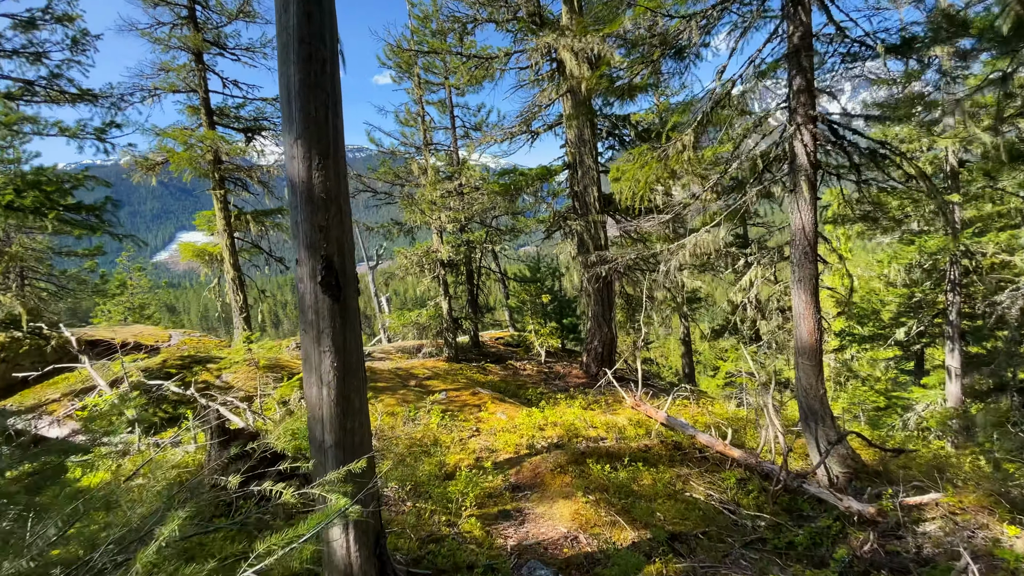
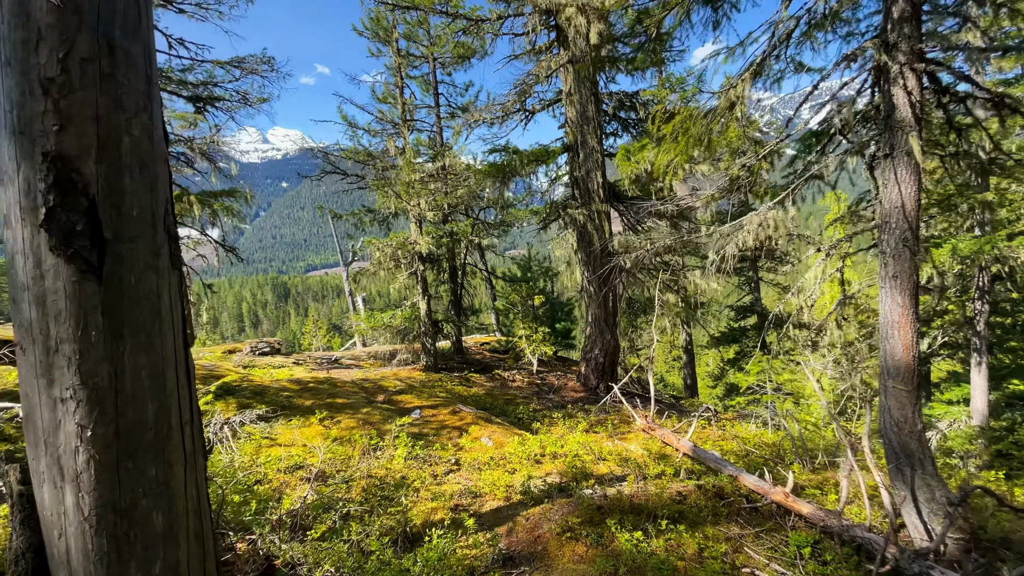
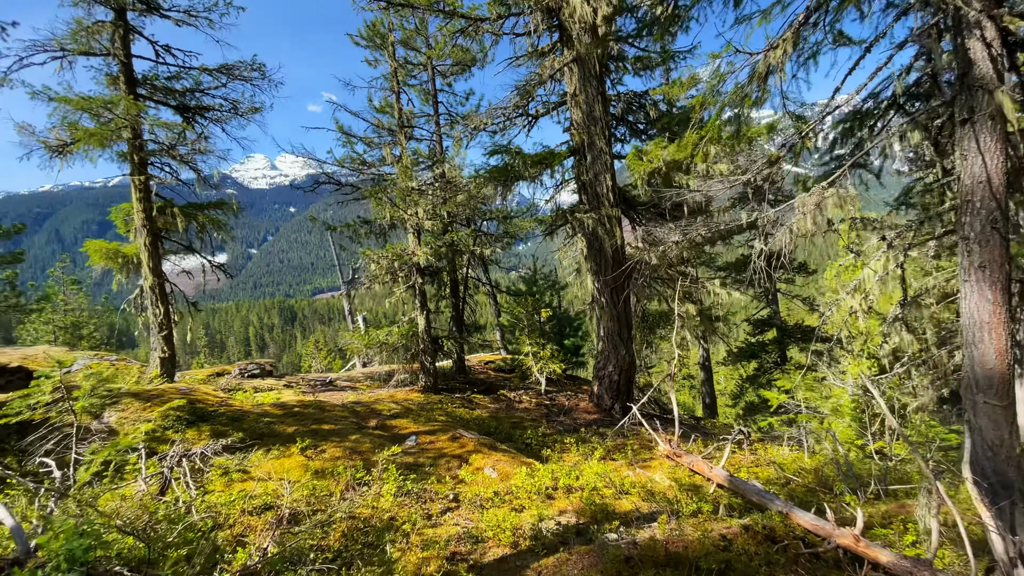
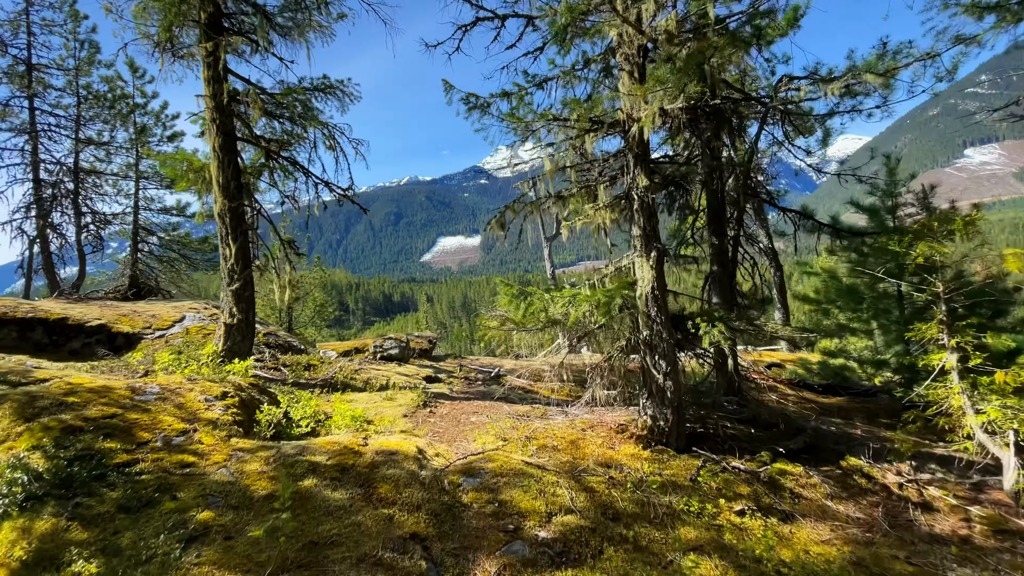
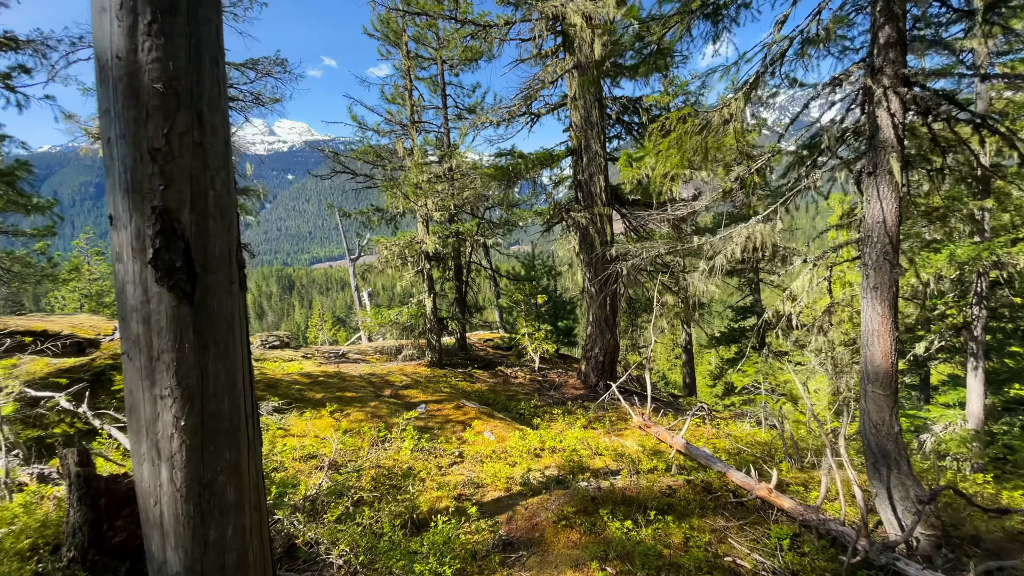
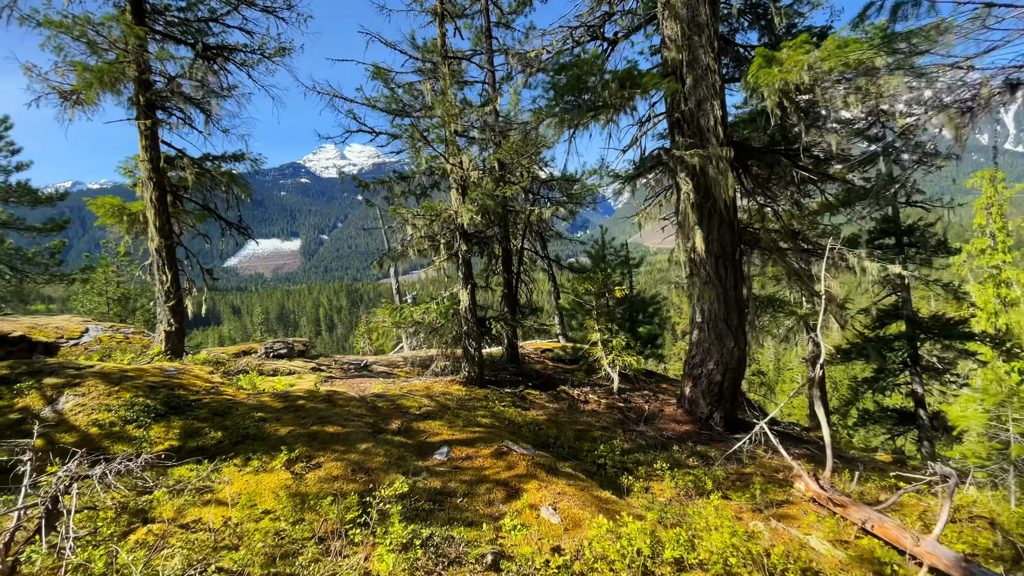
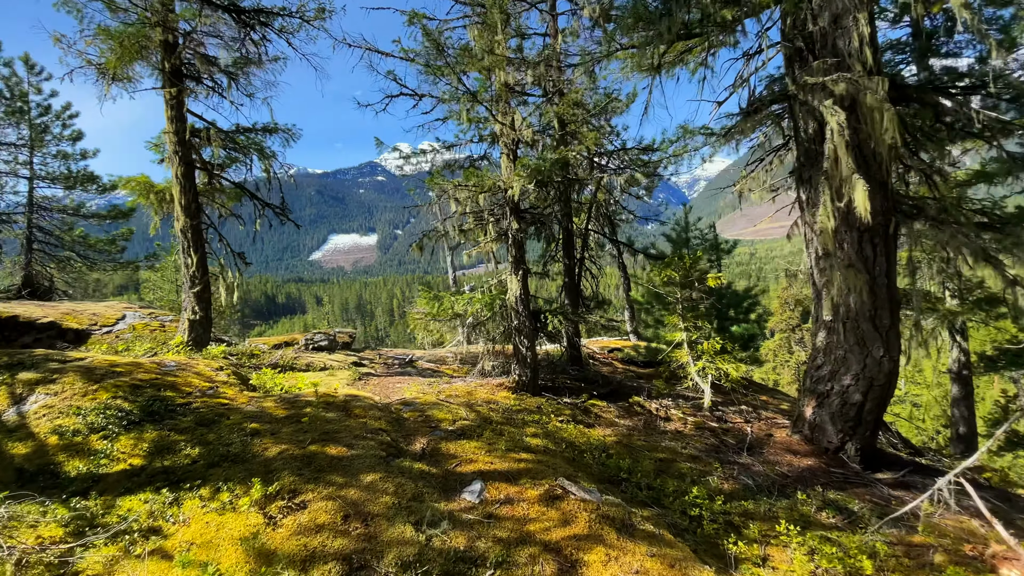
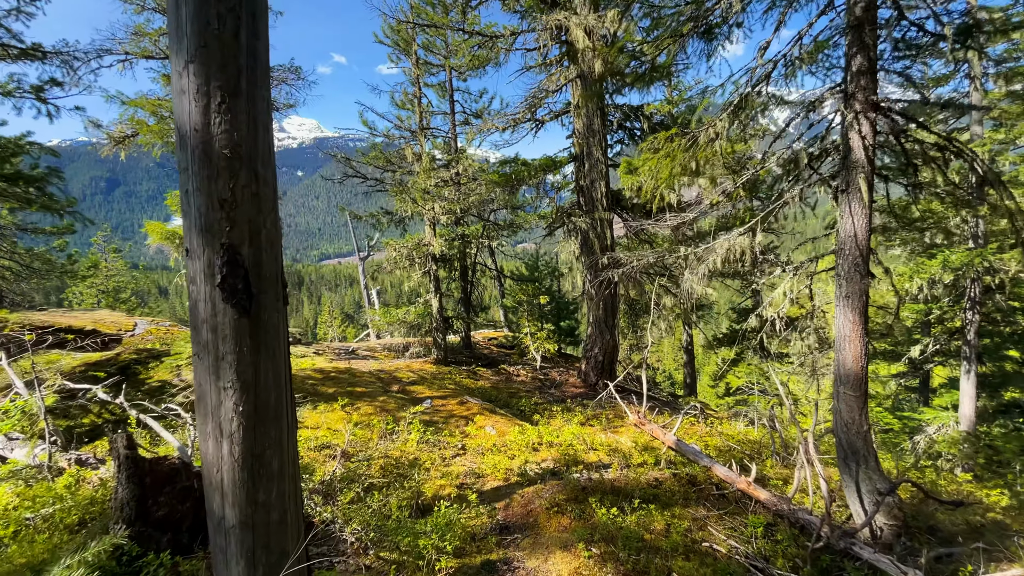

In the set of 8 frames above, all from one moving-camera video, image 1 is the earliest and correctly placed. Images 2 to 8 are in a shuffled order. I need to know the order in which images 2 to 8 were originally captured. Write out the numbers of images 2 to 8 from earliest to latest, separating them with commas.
8, 5, 2, 3, 6, 7, 4
